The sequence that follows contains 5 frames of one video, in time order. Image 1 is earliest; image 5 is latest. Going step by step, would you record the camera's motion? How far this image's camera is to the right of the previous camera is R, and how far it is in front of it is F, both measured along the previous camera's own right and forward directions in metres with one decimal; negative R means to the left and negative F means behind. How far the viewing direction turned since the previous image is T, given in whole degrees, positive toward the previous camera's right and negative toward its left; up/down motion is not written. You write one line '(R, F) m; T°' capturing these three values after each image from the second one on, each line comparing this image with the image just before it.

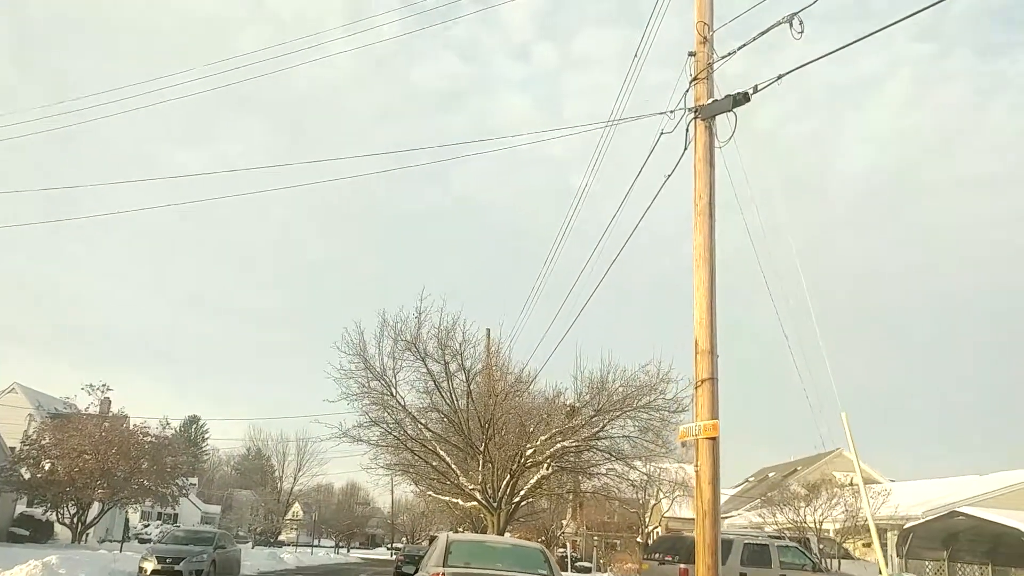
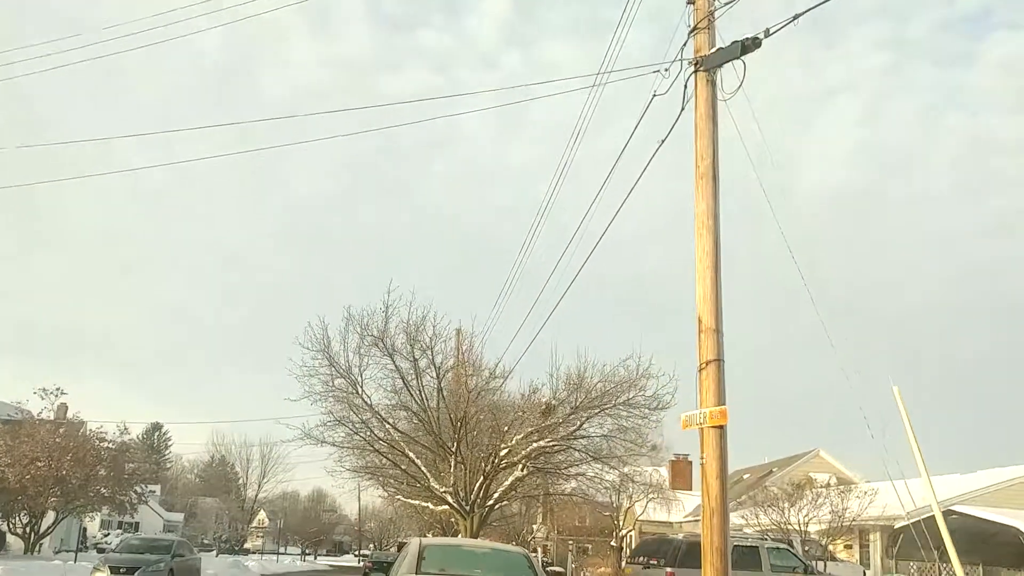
(-0.1, +1.0) m; +2°
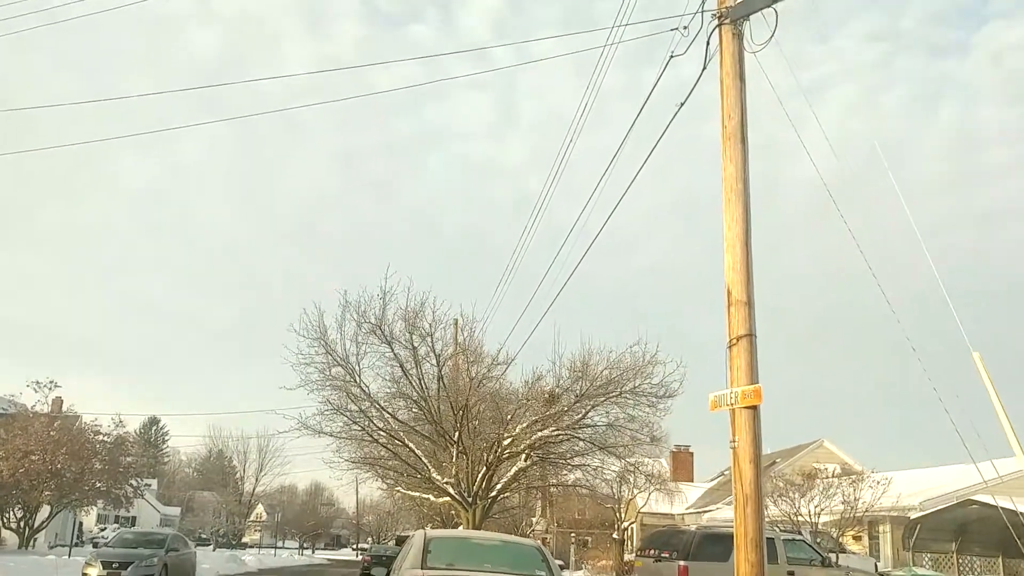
(-0.1, +0.6) m; 0°
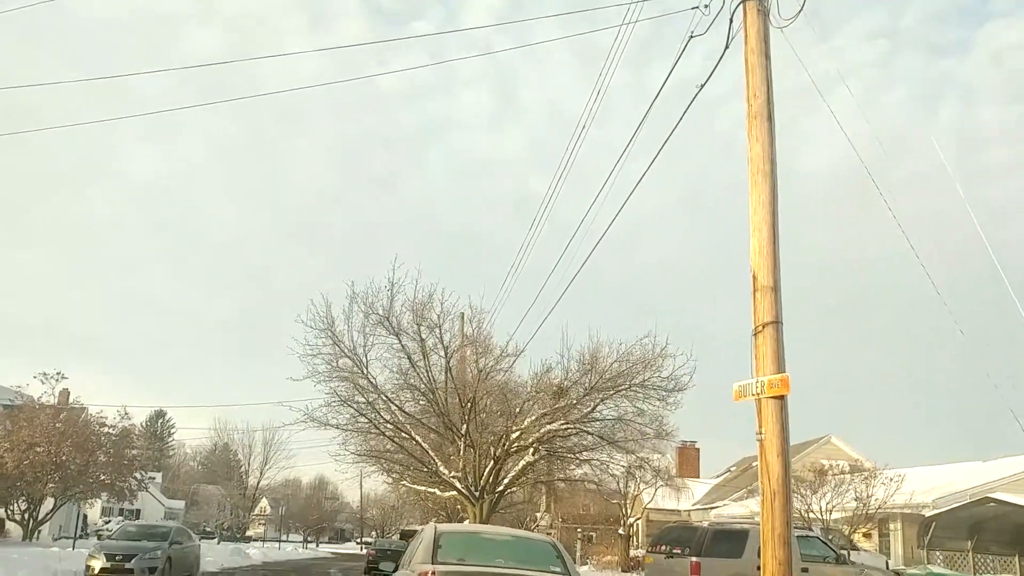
(-0.1, +0.3) m; 0°
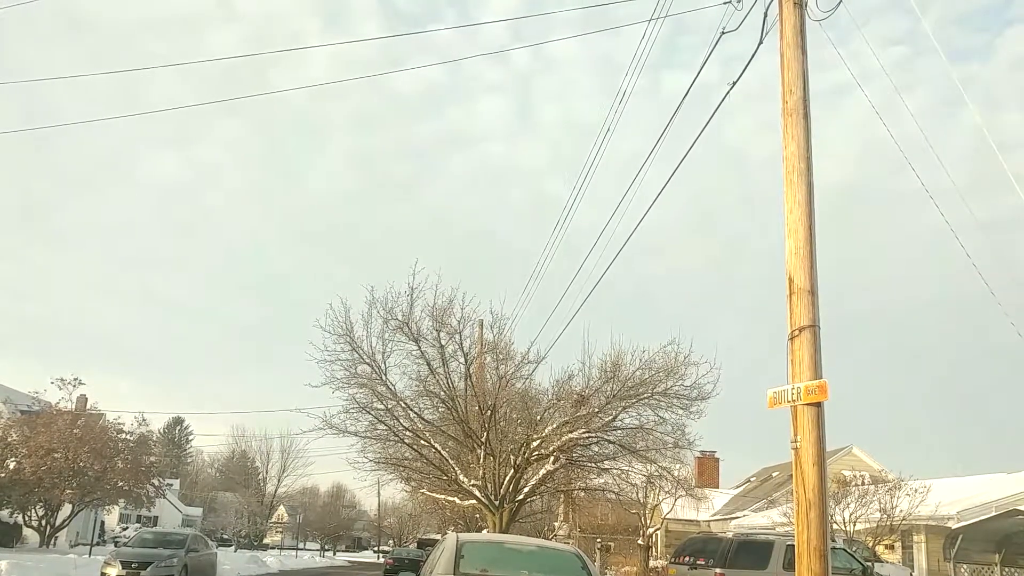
(-0.1, +0.2) m; -1°
